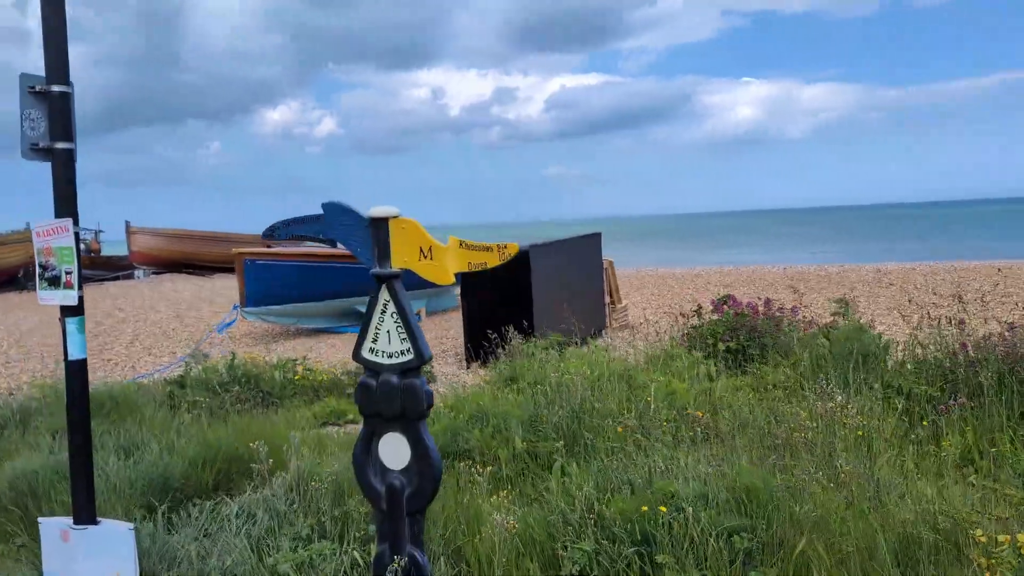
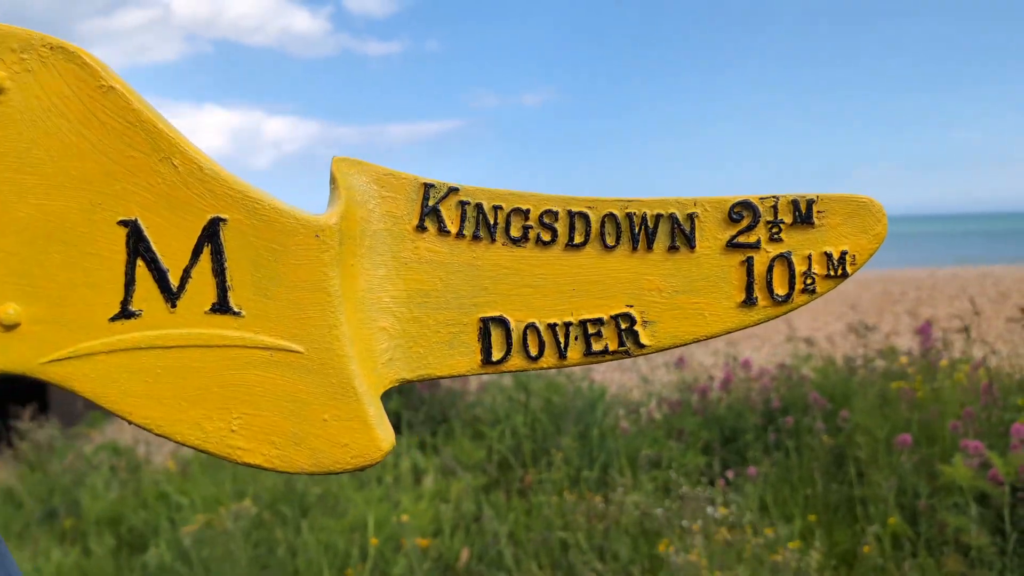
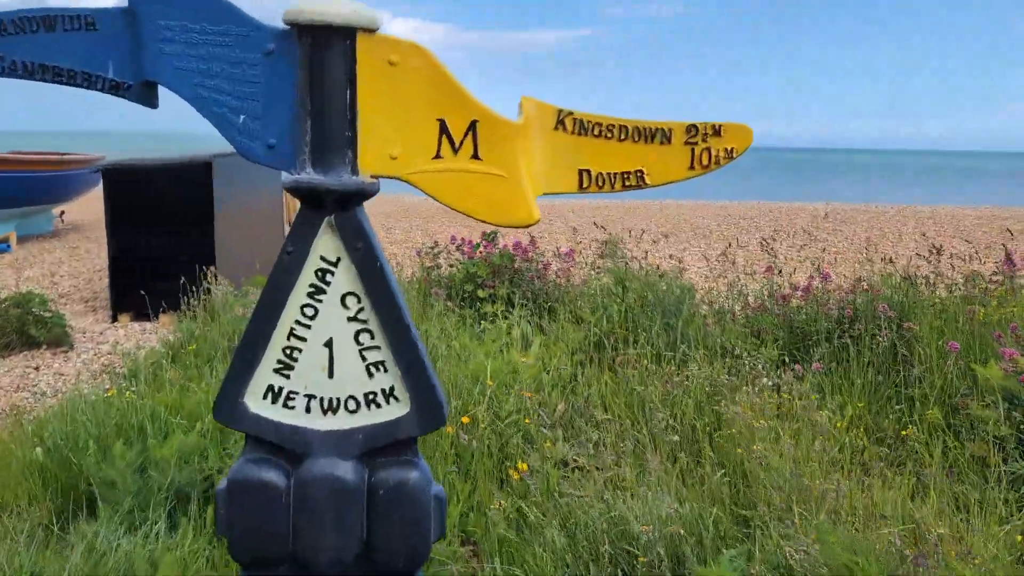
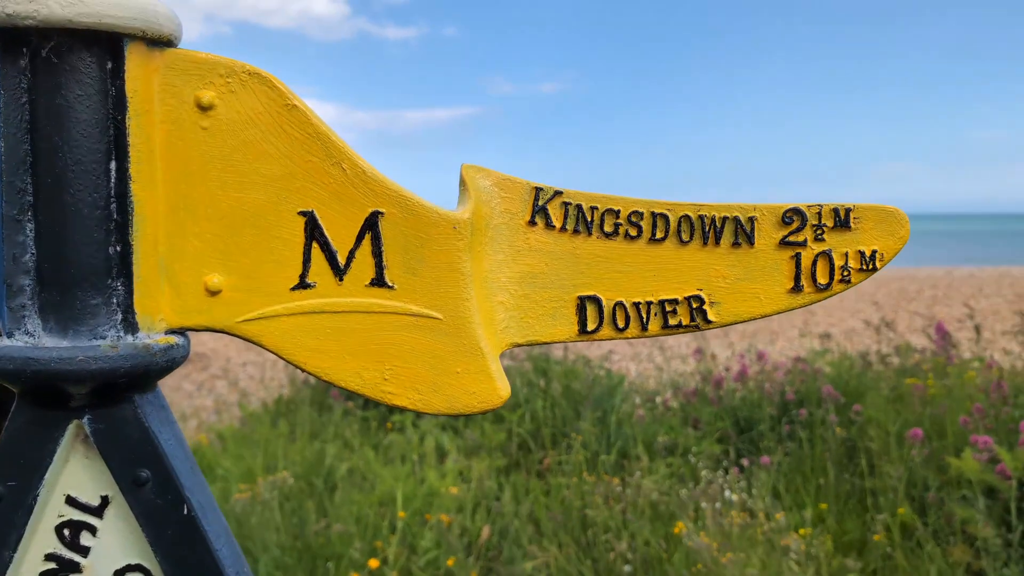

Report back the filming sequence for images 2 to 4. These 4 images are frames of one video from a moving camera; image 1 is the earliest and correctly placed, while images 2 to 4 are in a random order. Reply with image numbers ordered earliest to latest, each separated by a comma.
3, 4, 2
